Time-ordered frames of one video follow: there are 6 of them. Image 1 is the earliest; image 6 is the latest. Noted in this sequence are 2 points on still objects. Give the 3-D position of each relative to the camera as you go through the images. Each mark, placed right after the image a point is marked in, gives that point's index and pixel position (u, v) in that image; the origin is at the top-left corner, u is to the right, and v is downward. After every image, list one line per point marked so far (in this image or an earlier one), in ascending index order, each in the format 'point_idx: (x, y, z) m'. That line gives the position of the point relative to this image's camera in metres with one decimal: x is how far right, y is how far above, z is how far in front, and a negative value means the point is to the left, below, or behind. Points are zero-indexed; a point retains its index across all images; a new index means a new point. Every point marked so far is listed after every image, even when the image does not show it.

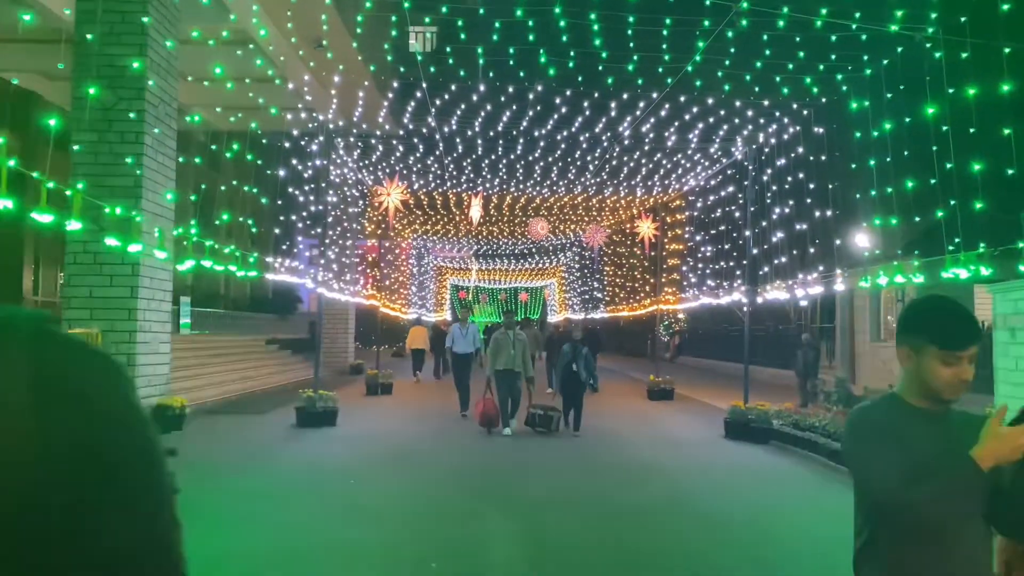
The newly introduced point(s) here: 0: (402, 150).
0: (-2.3, +2.8, +16.8) m
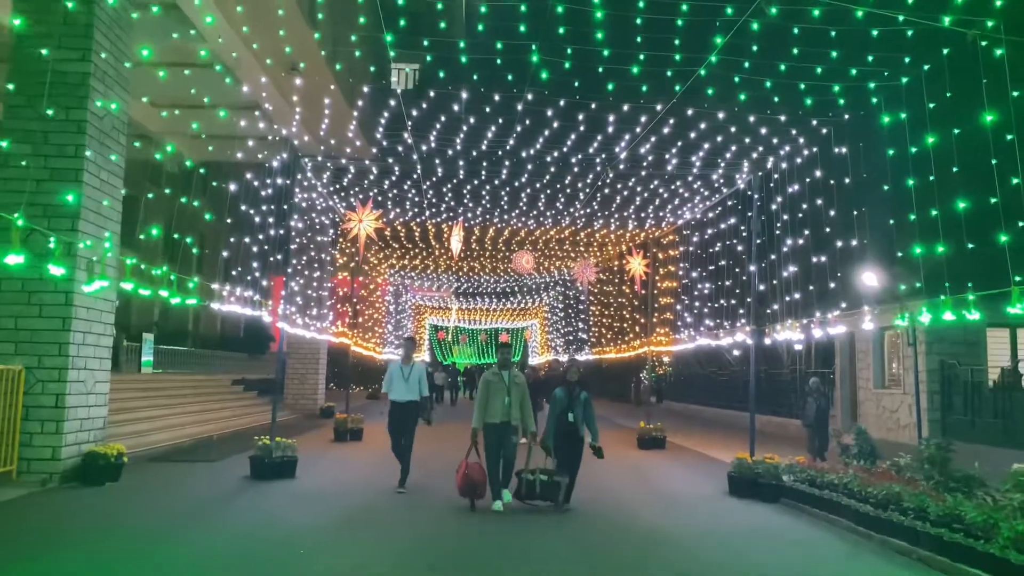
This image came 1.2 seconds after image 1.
0: (-2.6, +2.1, +15.4) m
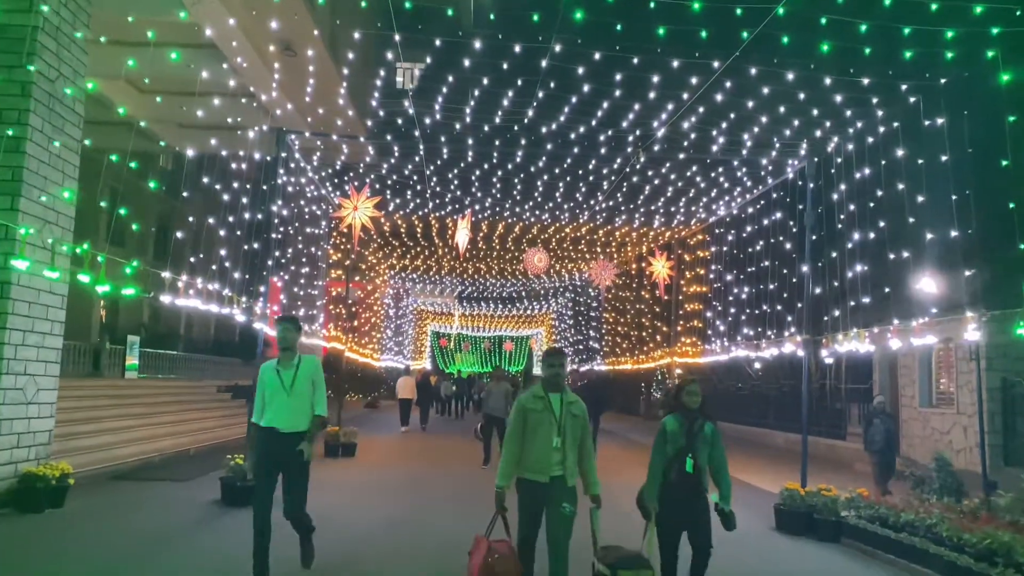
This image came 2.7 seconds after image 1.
0: (-2.3, +2.2, +13.4) m
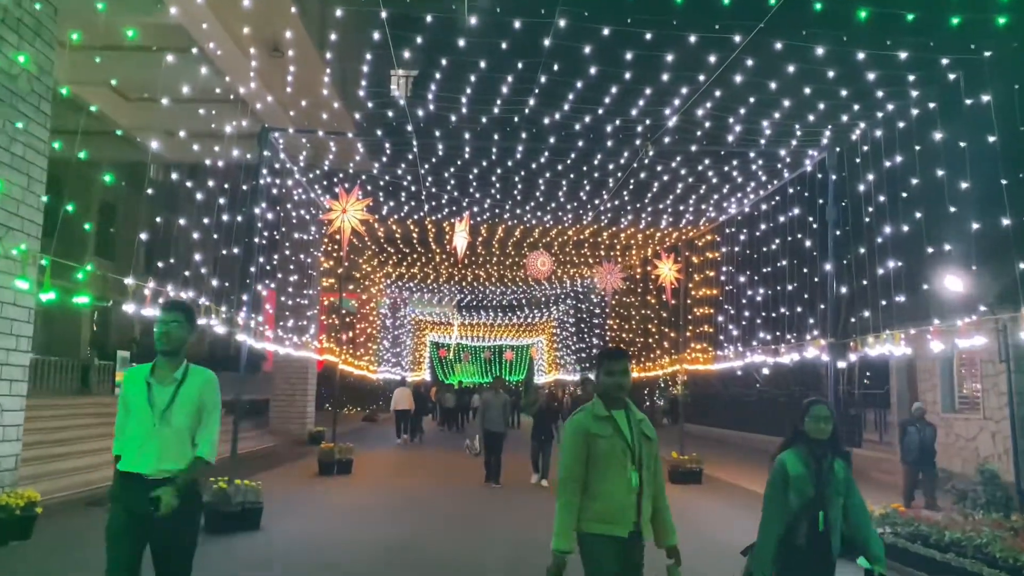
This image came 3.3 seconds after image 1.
0: (-2.3, +2.1, +12.6) m
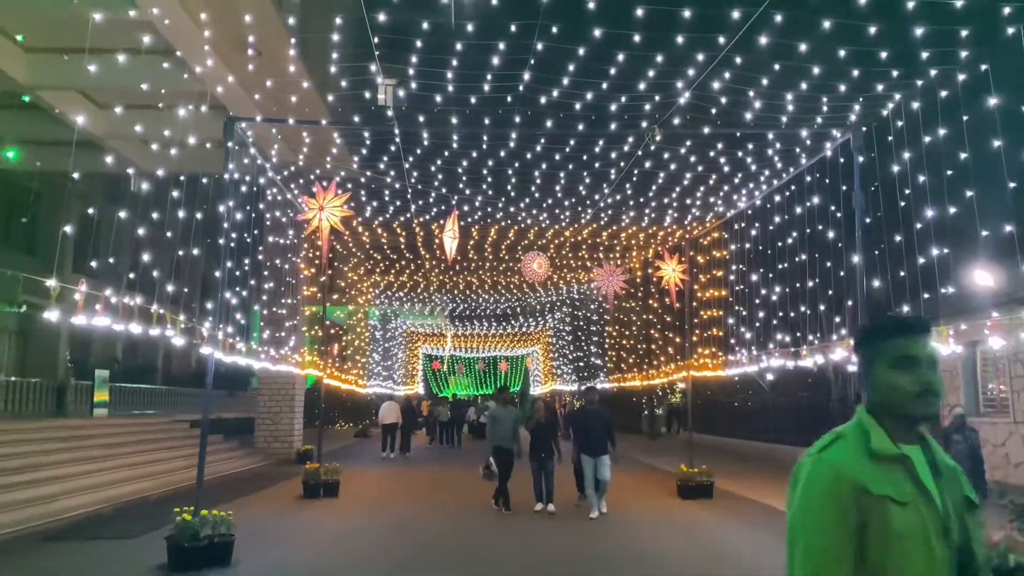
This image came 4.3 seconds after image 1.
0: (-2.4, +2.0, +11.4) m
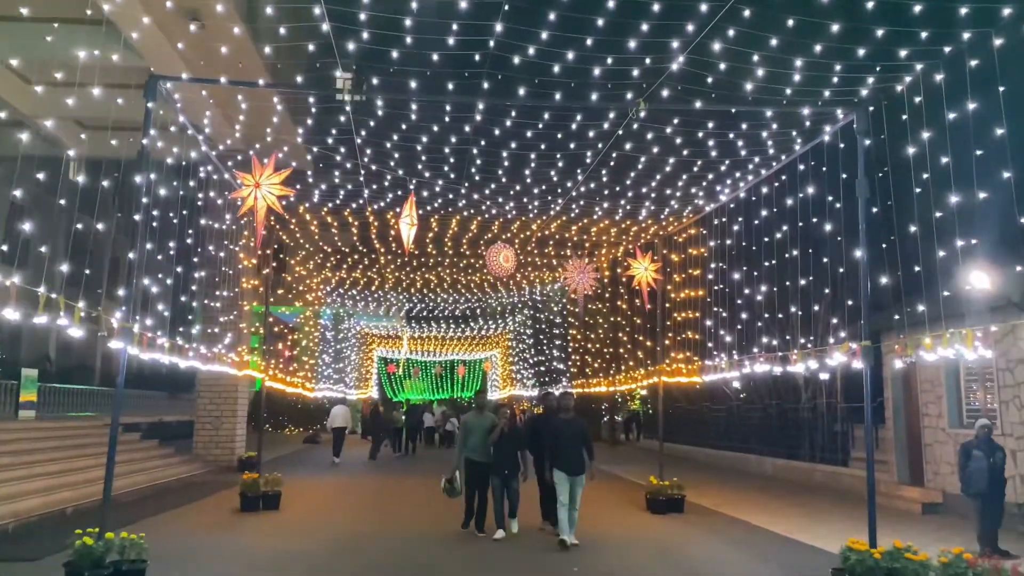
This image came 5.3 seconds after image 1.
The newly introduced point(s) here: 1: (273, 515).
0: (-2.8, +2.1, +10.0) m
1: (-3.8, -3.6, +12.9) m
